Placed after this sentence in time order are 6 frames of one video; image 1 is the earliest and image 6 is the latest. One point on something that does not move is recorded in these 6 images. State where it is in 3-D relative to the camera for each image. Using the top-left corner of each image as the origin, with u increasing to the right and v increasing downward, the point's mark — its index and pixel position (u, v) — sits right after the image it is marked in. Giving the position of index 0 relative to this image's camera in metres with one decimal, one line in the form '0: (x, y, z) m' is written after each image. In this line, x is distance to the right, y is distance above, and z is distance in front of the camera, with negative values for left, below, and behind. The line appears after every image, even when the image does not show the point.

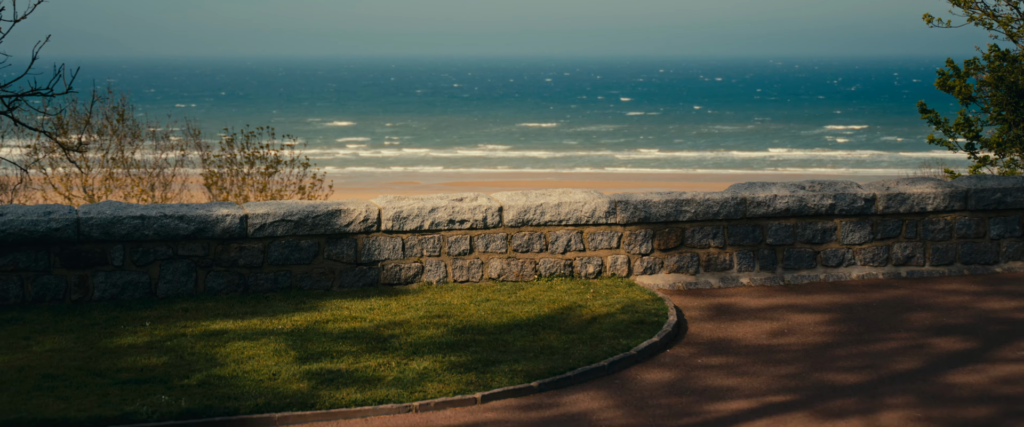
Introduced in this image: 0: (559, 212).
0: (+0.3, 0.0, +4.4) m
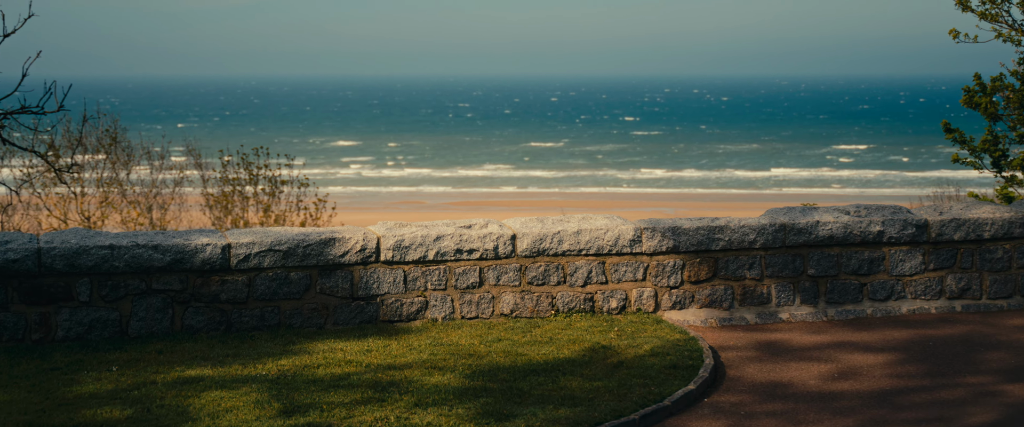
0: (+0.4, -0.2, +4.0) m
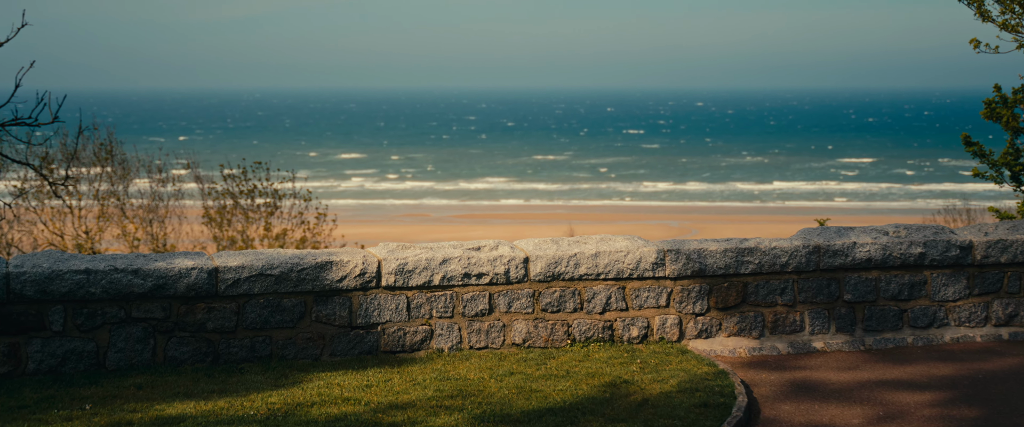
0: (+0.4, -0.3, +3.7) m
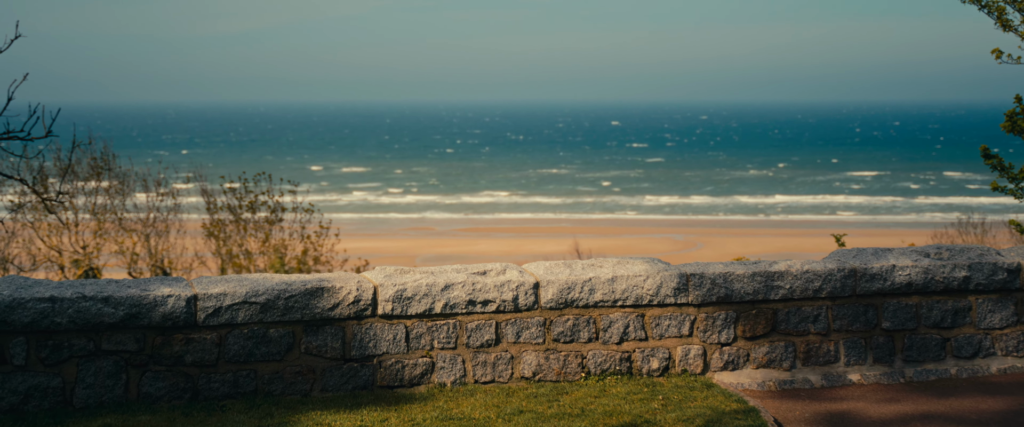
0: (+0.5, -0.4, +3.4) m
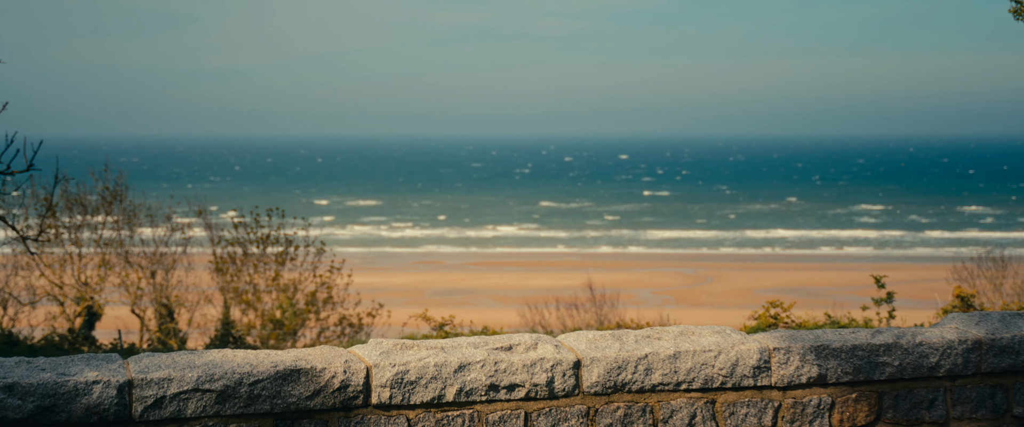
0: (+0.6, -0.6, +2.6) m
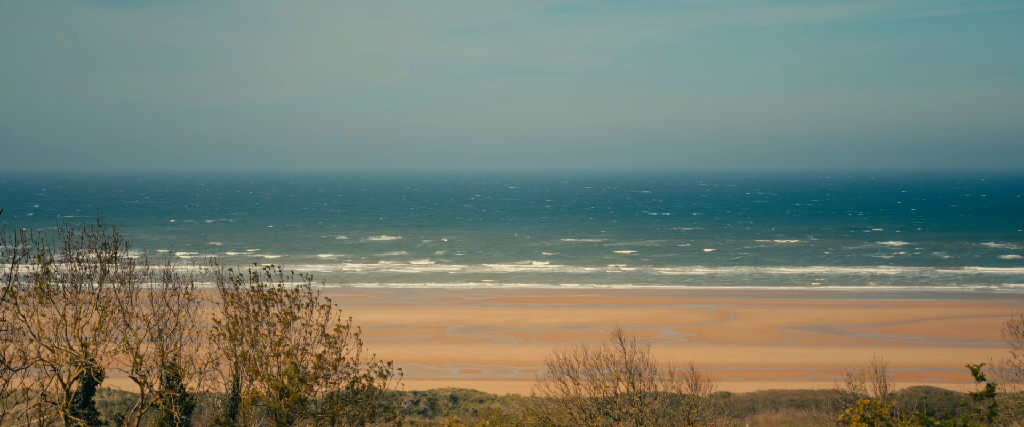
0: (+1.0, -0.9, +1.3) m
